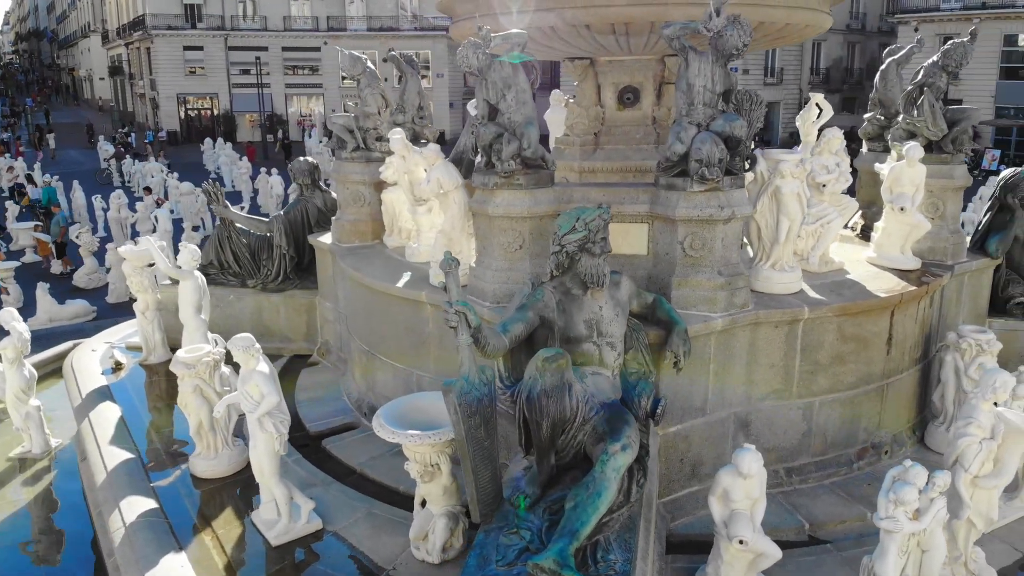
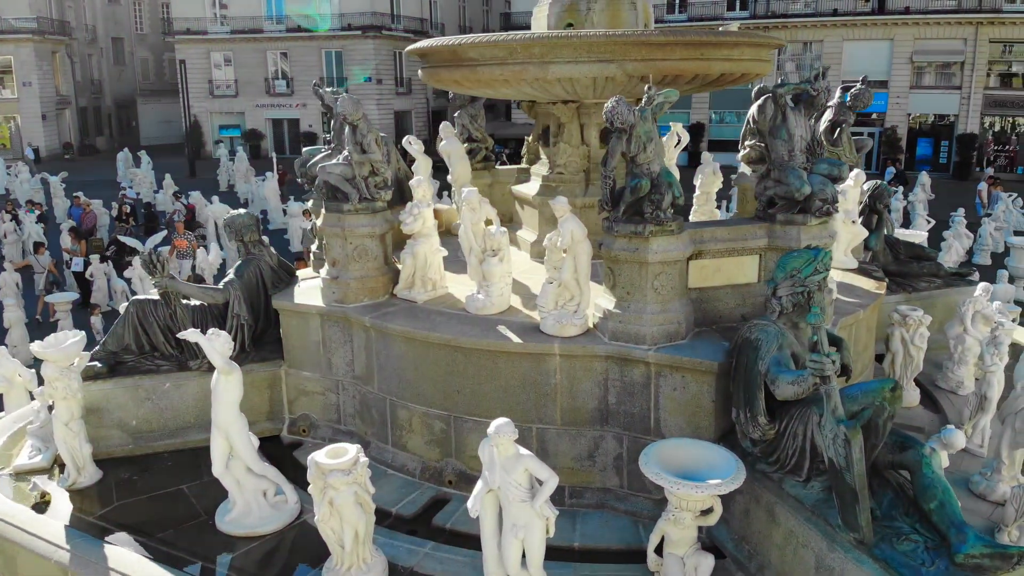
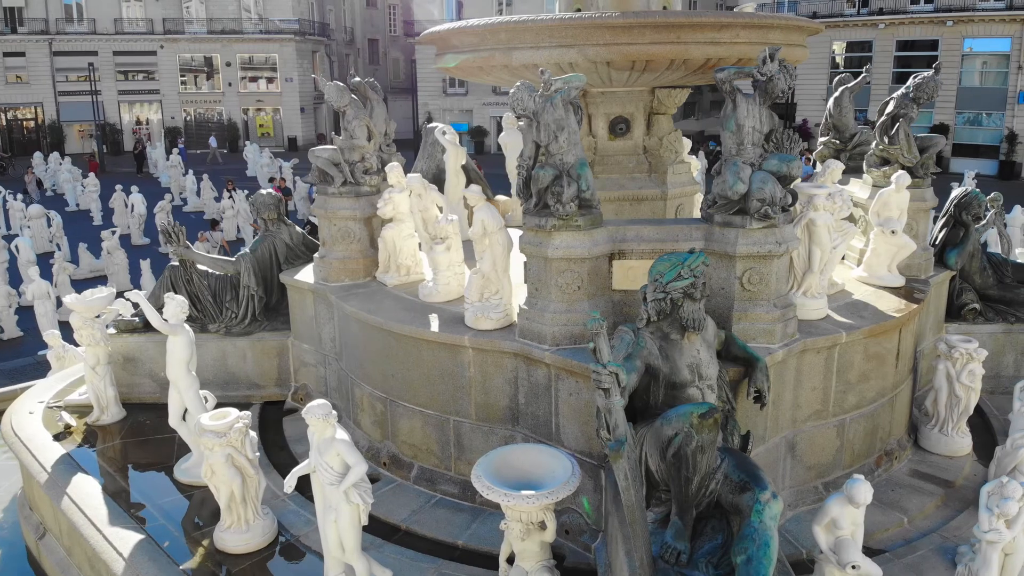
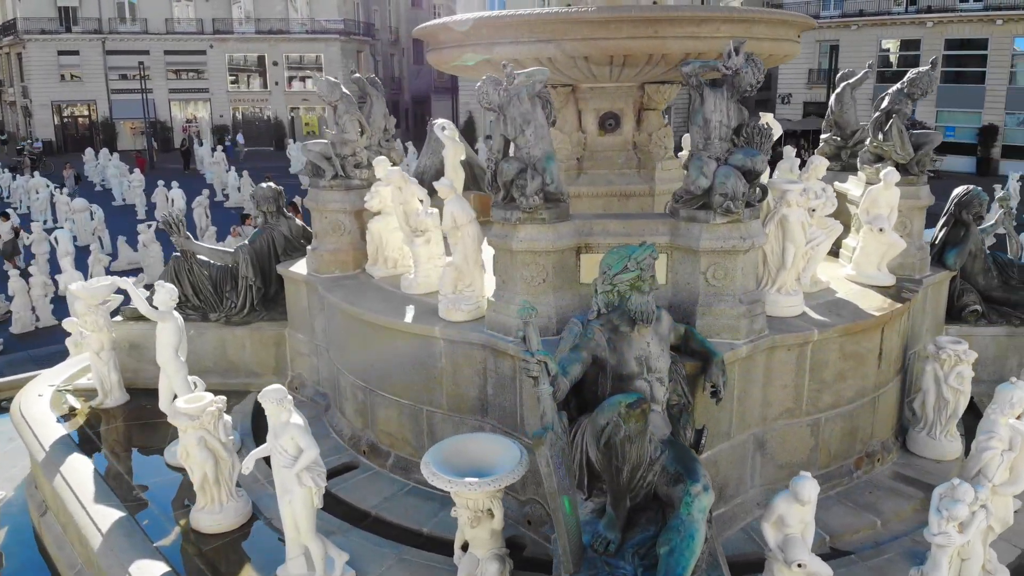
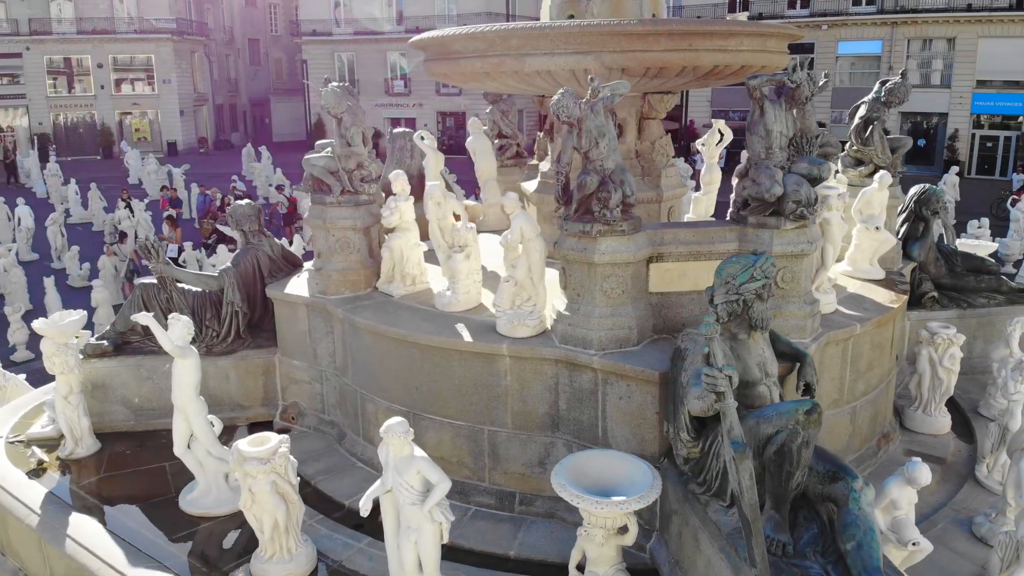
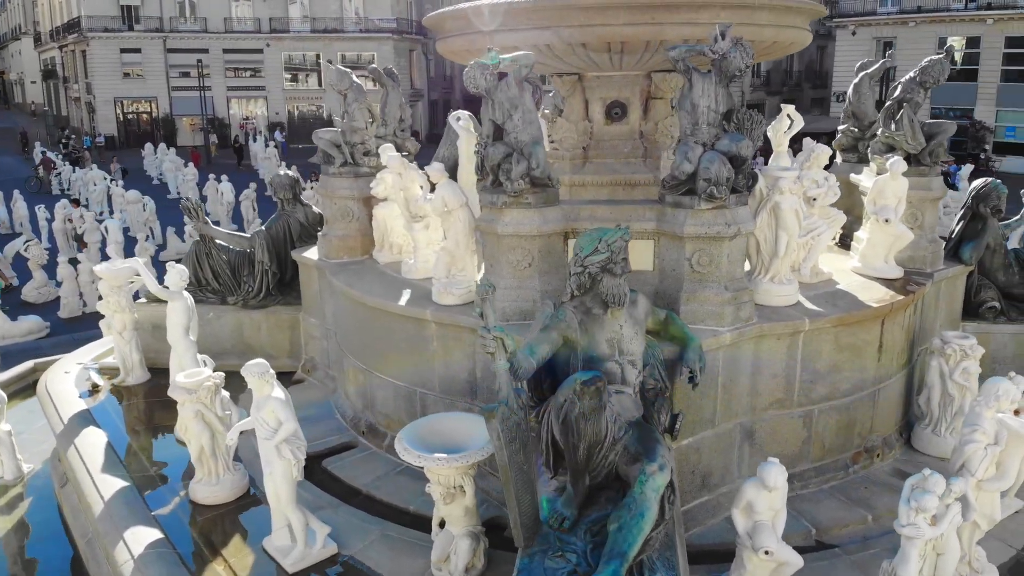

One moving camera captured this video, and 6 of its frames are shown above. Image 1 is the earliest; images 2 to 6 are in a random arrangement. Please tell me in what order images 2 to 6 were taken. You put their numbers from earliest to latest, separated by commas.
6, 4, 3, 5, 2
